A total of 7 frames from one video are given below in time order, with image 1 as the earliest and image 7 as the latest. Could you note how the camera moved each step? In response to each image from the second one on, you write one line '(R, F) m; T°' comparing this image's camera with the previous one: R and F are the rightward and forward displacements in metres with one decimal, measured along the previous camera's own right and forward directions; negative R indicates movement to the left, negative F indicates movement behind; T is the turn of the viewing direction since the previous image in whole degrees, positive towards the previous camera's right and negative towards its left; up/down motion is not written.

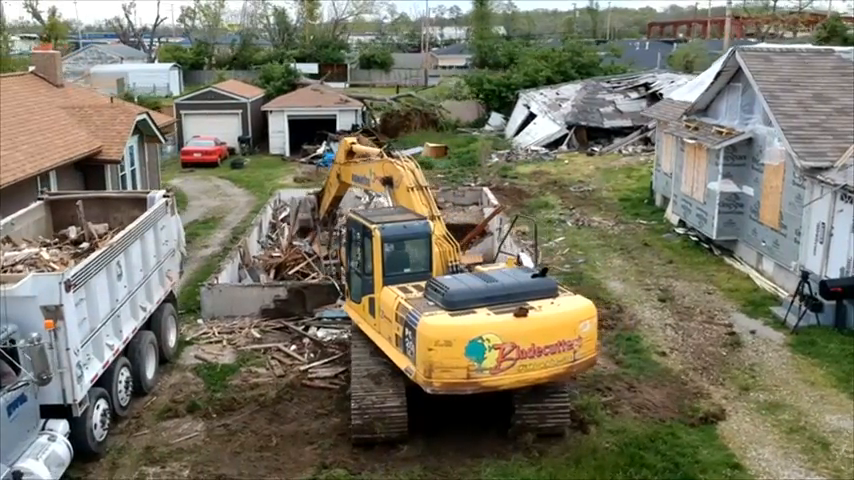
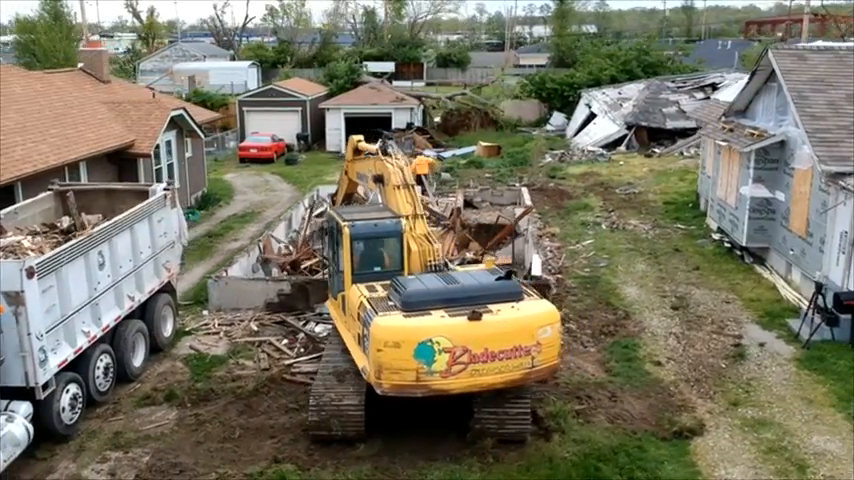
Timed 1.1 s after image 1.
(+1.5, +0.2) m; -6°
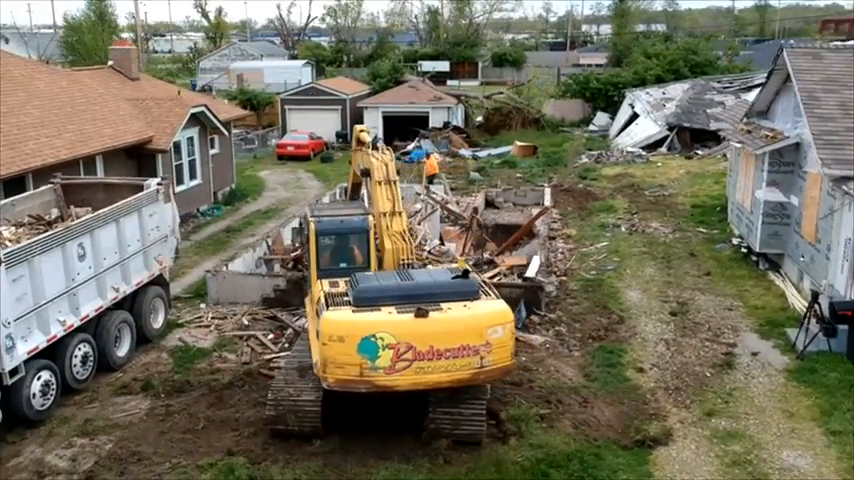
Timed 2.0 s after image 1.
(+1.3, +0.1) m; -5°
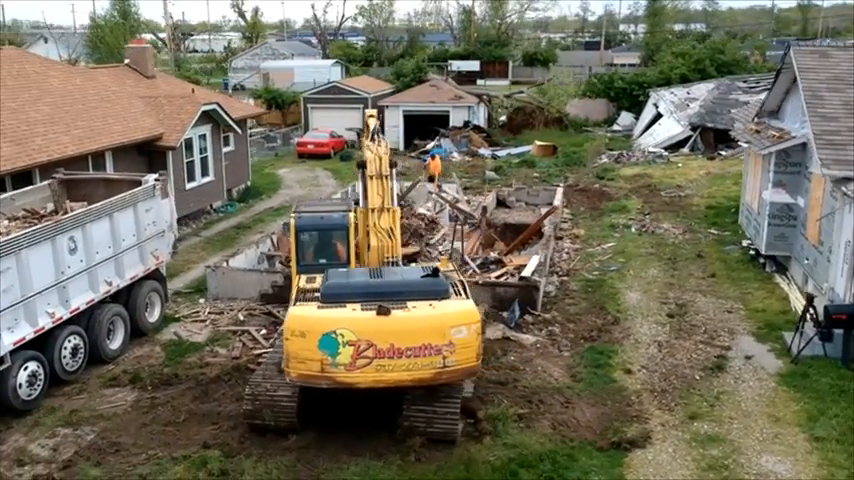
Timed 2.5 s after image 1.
(+0.7, 0.0) m; -3°
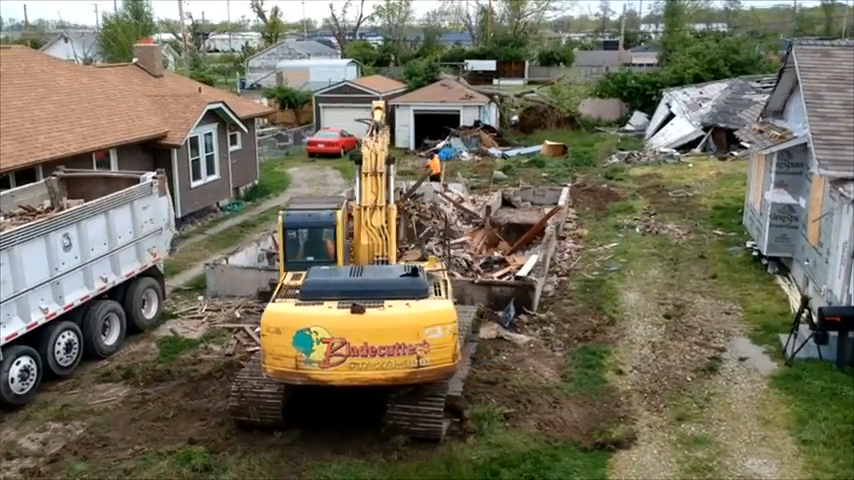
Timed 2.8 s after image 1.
(+0.4, 0.0) m; -1°
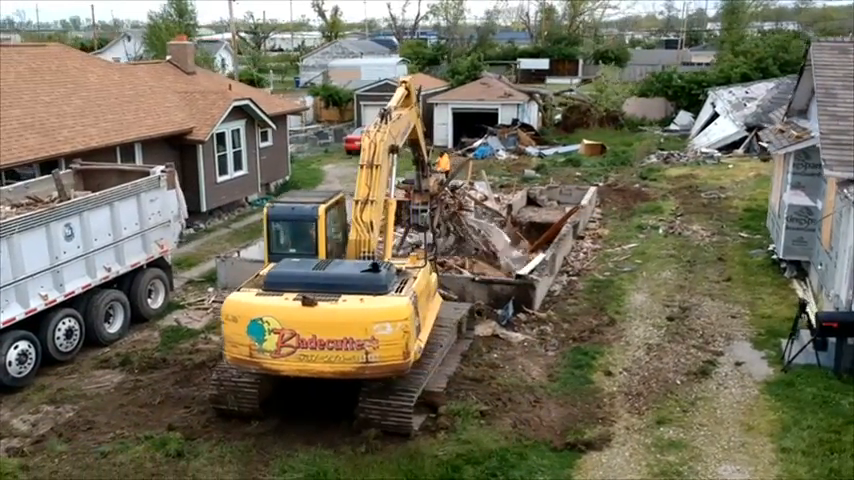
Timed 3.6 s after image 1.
(+1.0, 0.0) m; -4°
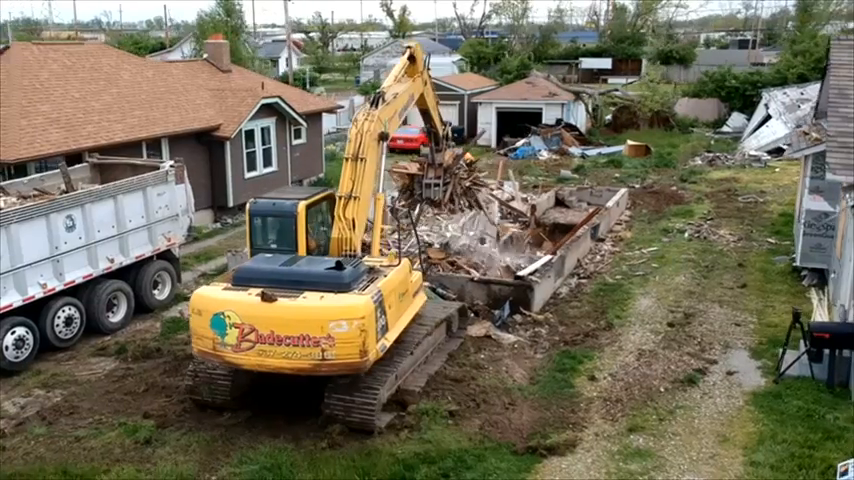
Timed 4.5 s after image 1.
(+1.2, +0.1) m; -5°
